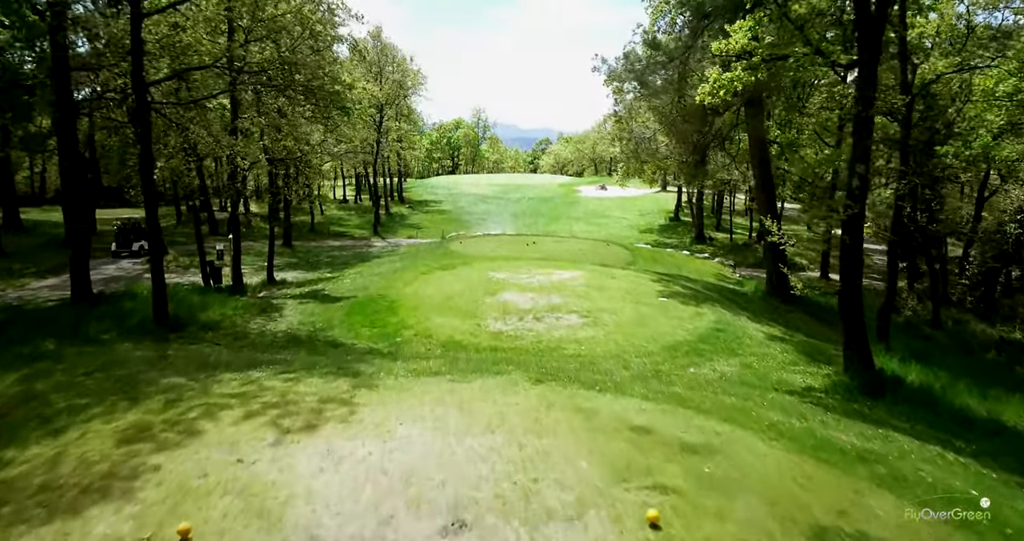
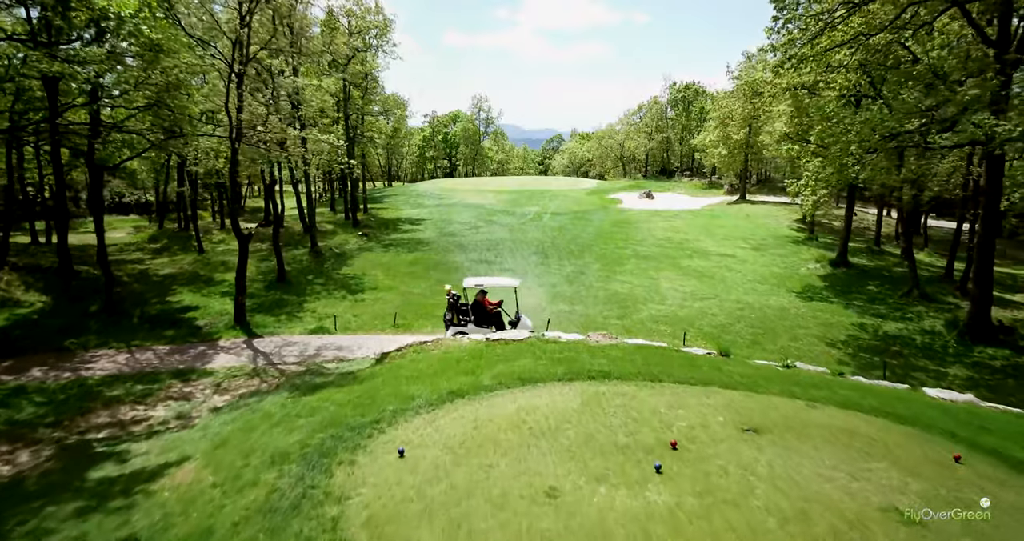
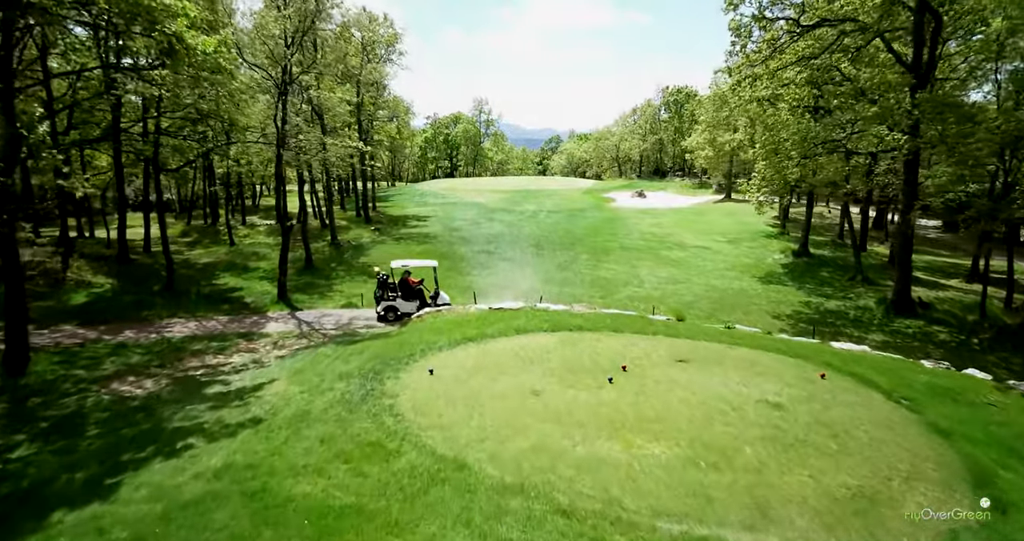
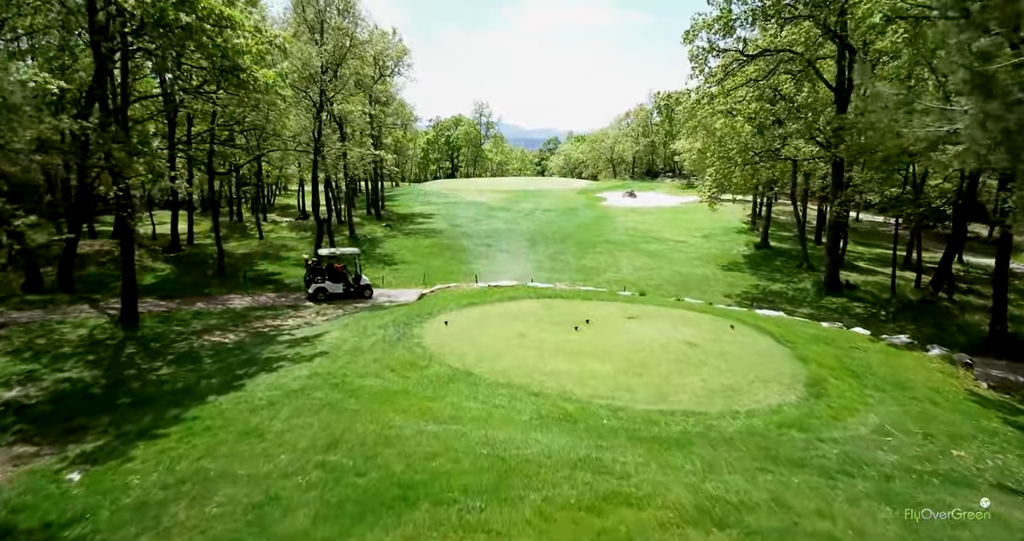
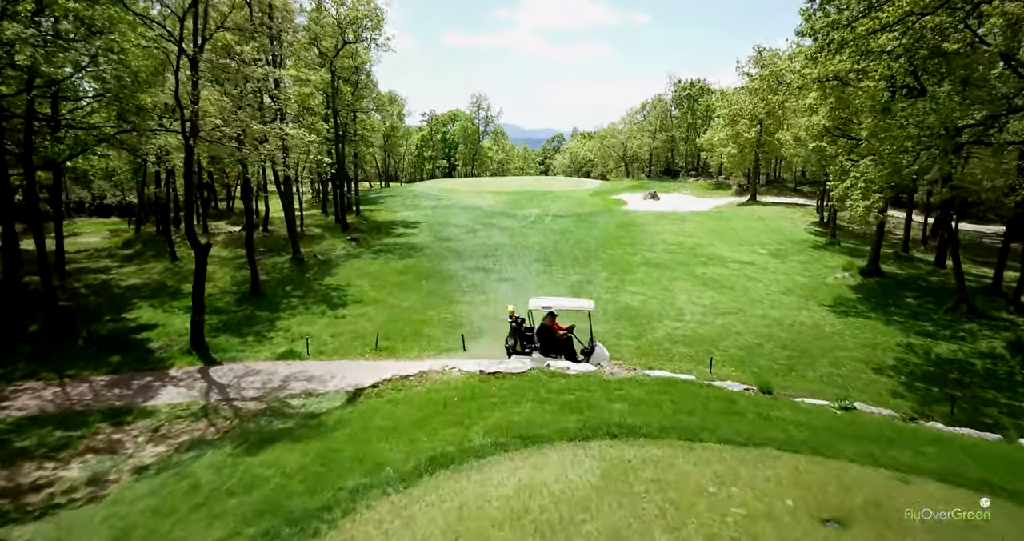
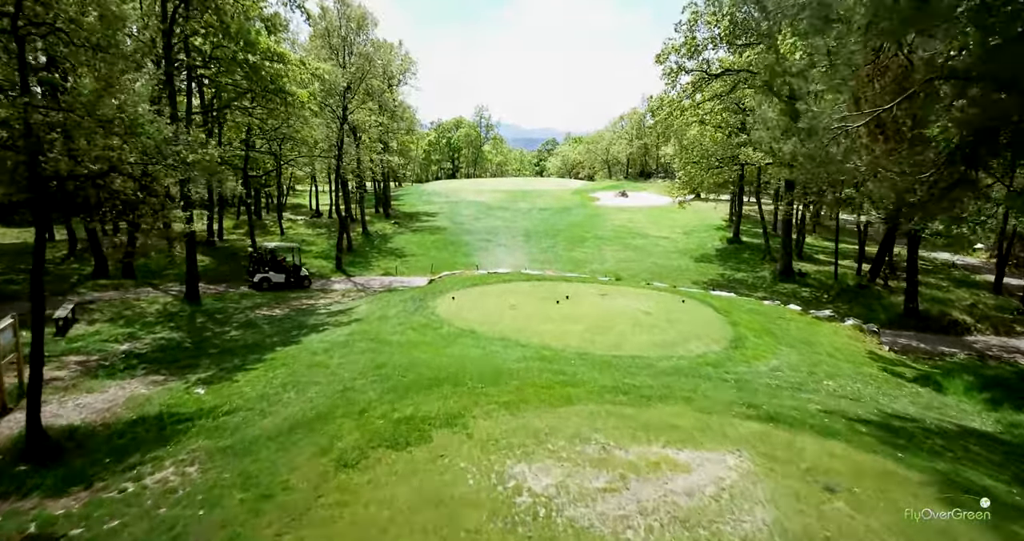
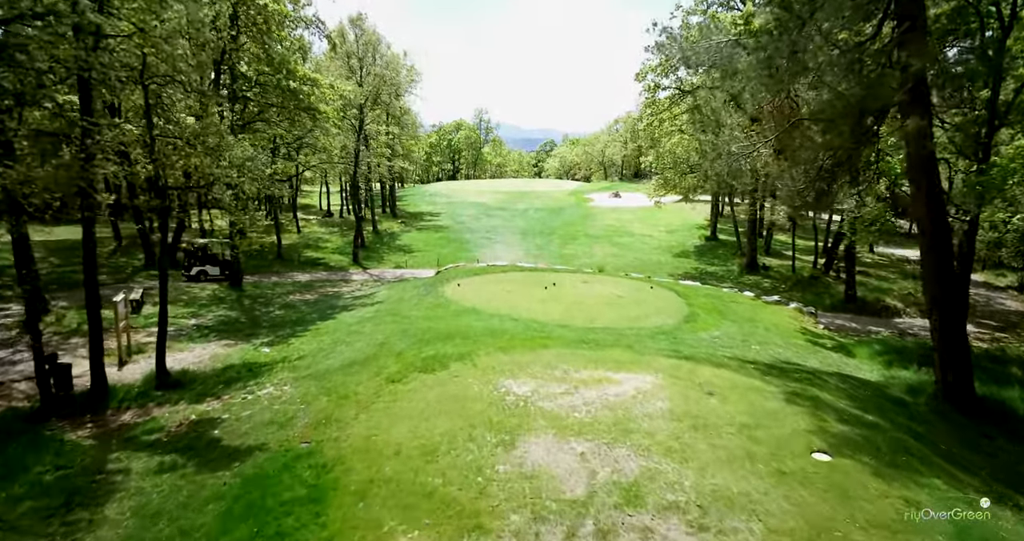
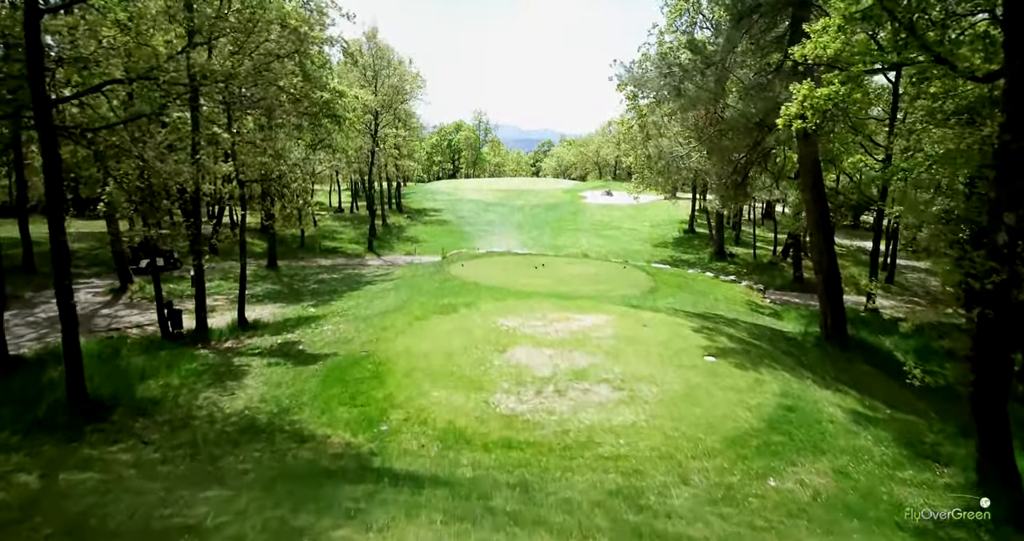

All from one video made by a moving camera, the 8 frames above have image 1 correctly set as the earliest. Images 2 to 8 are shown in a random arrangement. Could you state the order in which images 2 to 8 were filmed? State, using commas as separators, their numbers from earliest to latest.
8, 7, 6, 4, 3, 2, 5
